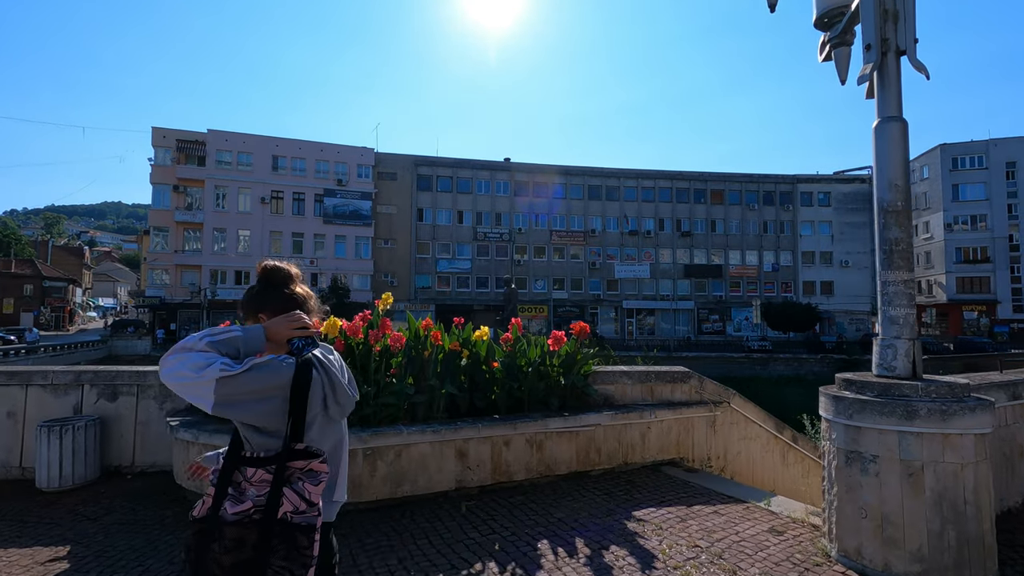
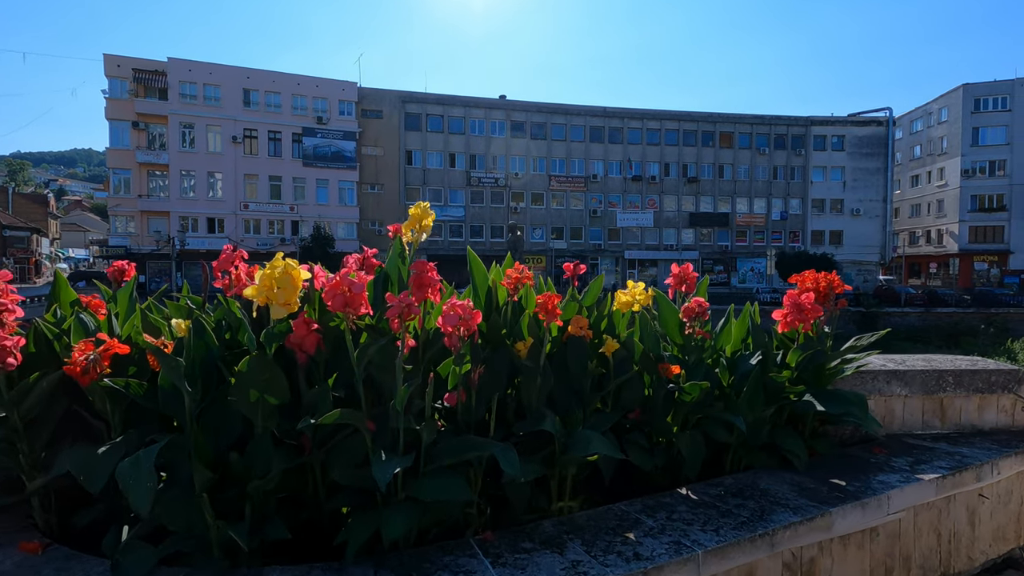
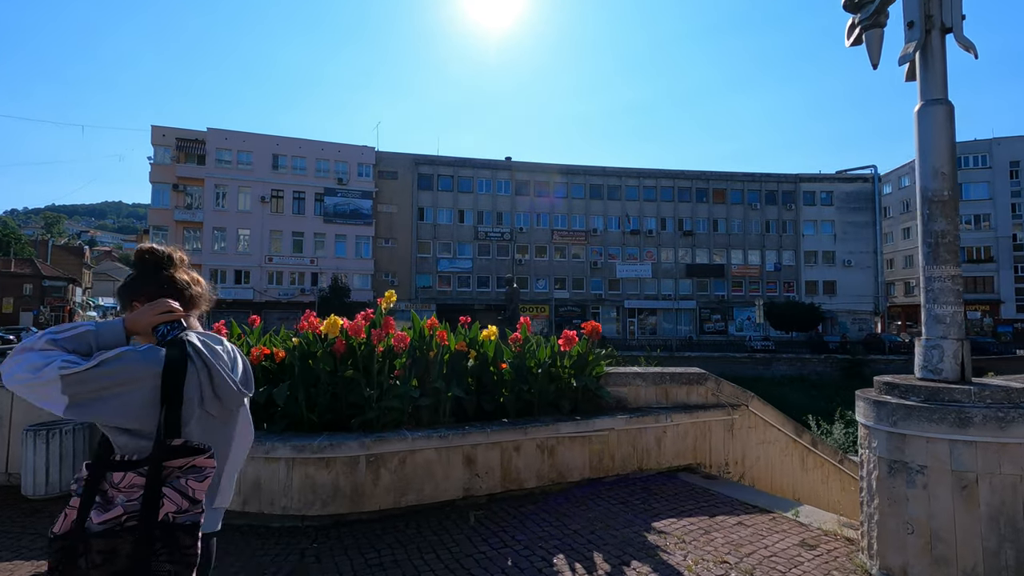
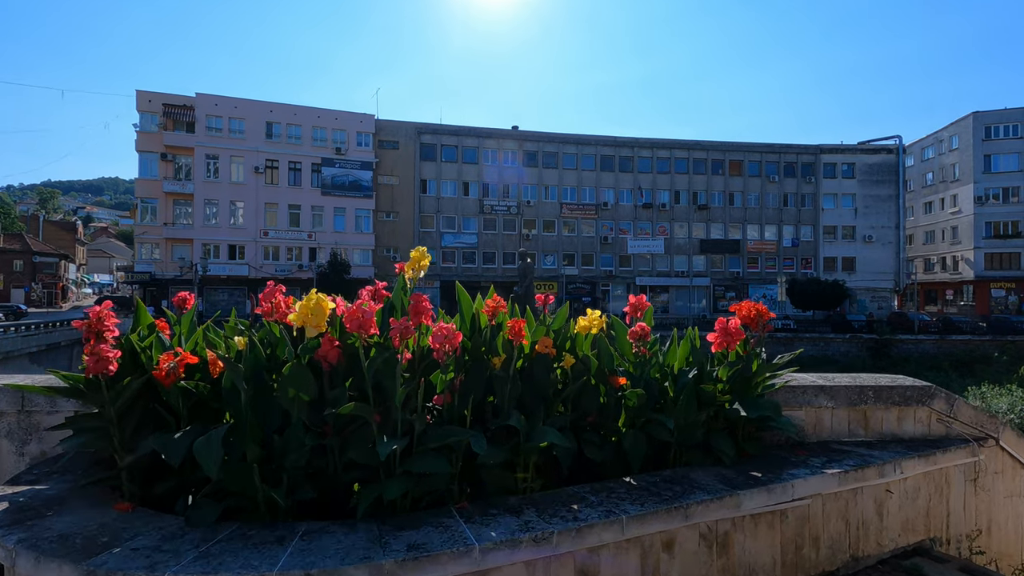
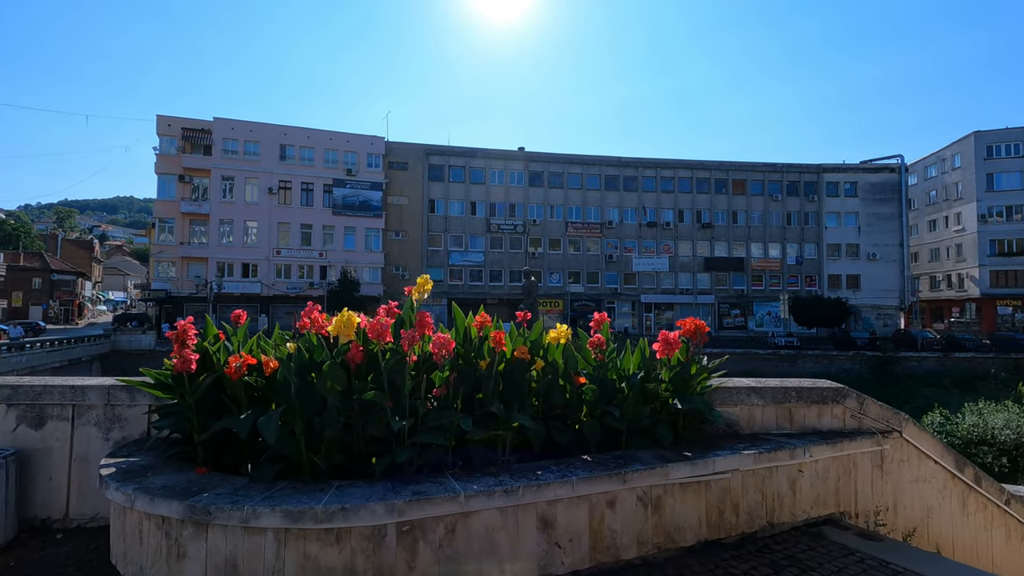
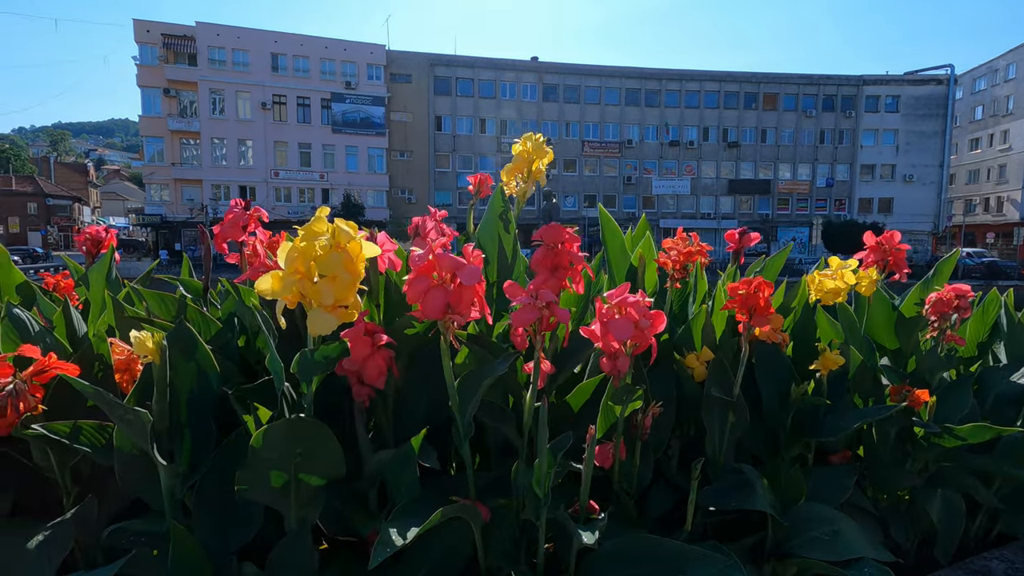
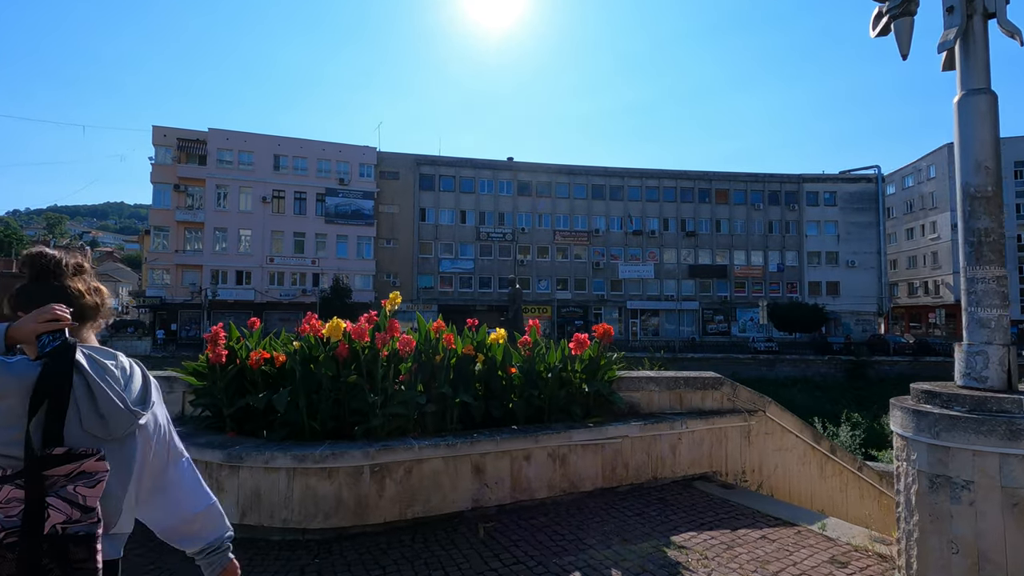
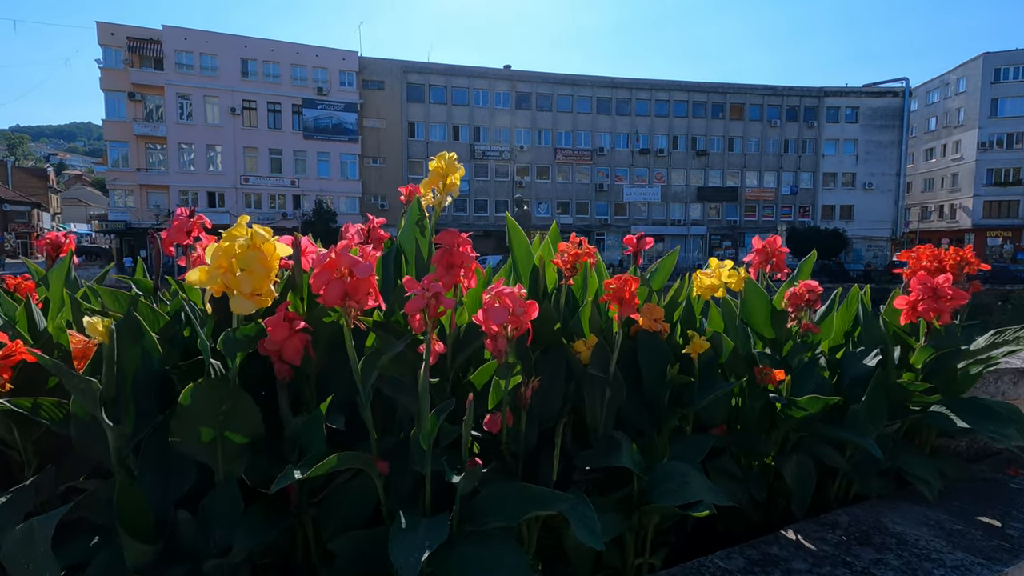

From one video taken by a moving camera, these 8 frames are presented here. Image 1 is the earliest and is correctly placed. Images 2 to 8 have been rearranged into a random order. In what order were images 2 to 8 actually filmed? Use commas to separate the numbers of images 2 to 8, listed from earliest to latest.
3, 7, 5, 4, 2, 8, 6
